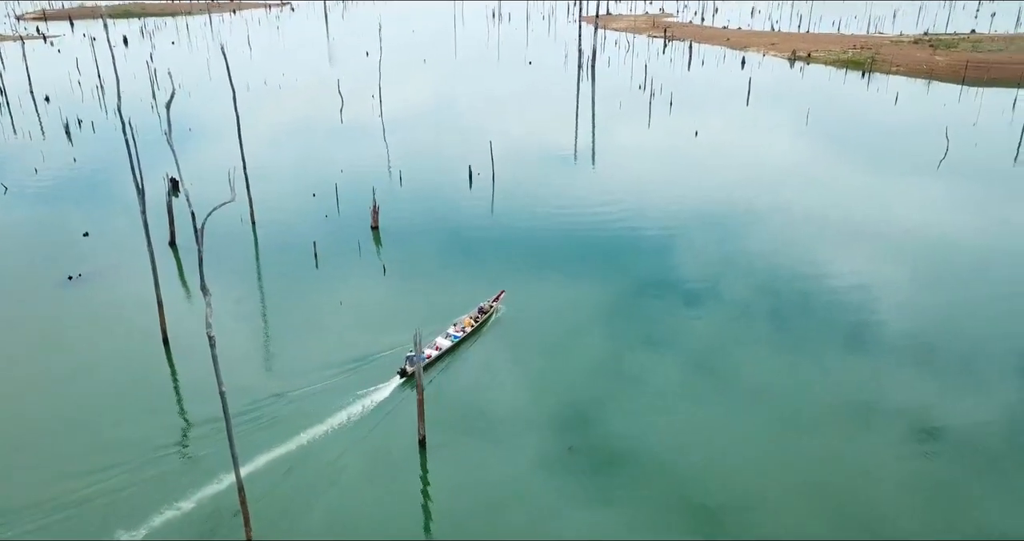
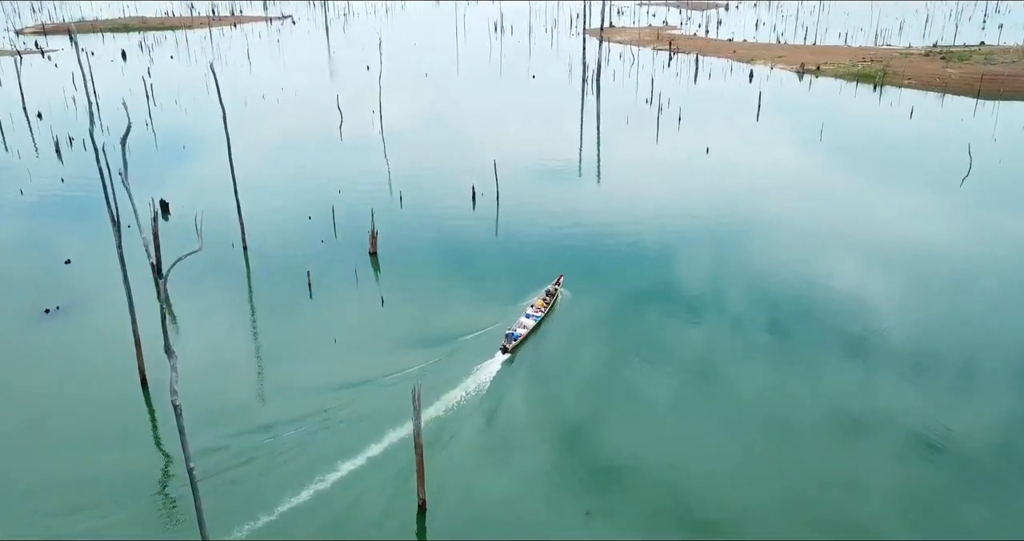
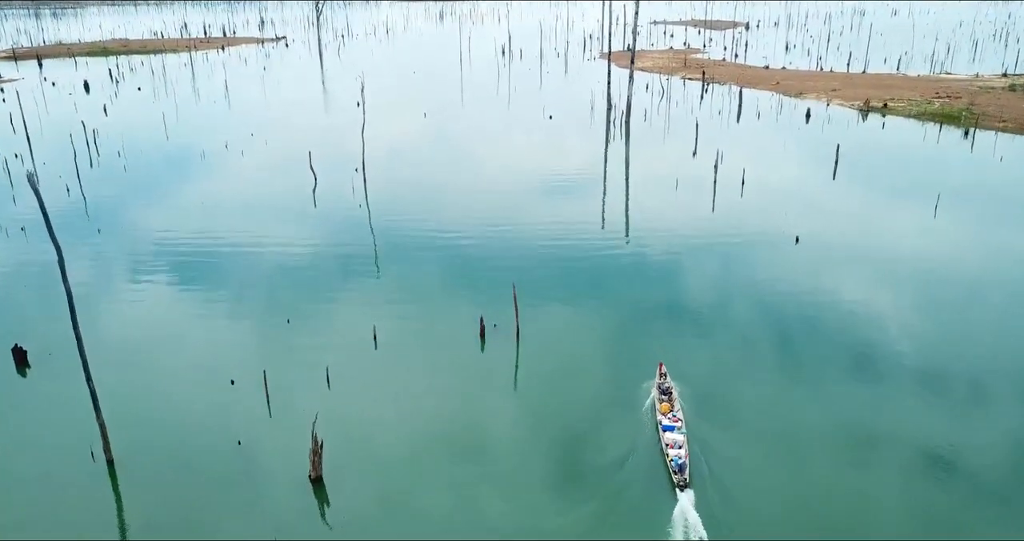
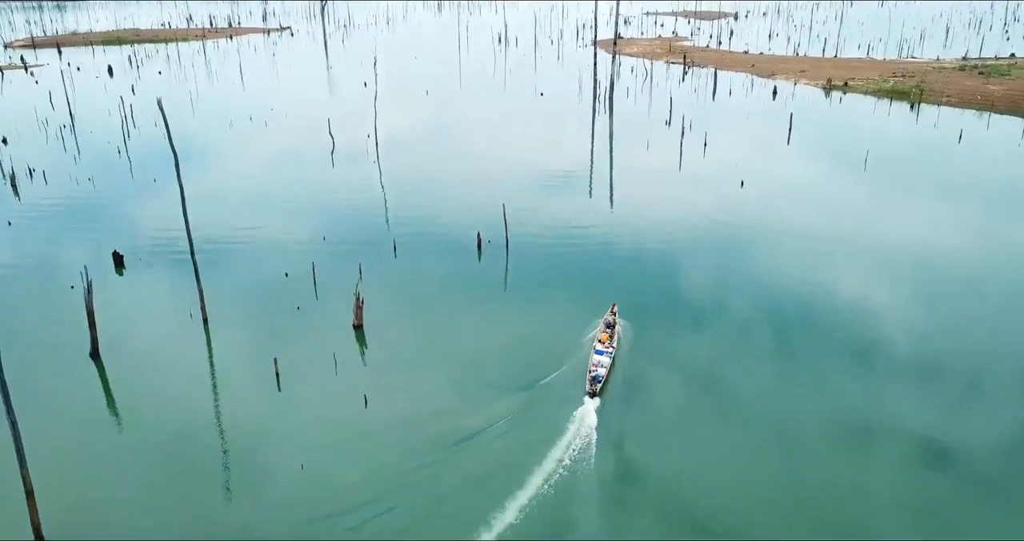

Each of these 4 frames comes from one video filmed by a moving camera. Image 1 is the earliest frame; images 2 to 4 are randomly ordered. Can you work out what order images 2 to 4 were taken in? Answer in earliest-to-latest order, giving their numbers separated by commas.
2, 4, 3
